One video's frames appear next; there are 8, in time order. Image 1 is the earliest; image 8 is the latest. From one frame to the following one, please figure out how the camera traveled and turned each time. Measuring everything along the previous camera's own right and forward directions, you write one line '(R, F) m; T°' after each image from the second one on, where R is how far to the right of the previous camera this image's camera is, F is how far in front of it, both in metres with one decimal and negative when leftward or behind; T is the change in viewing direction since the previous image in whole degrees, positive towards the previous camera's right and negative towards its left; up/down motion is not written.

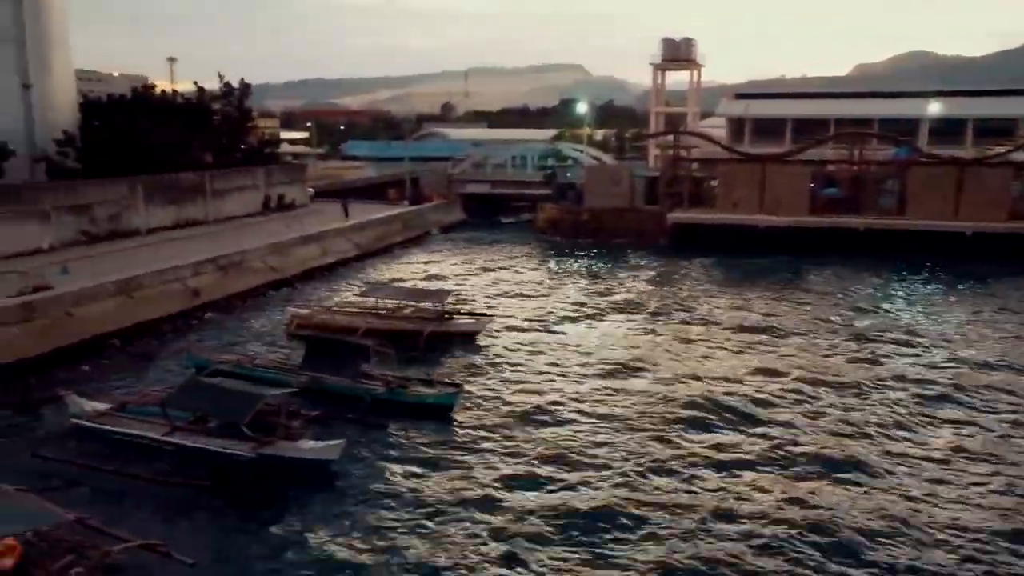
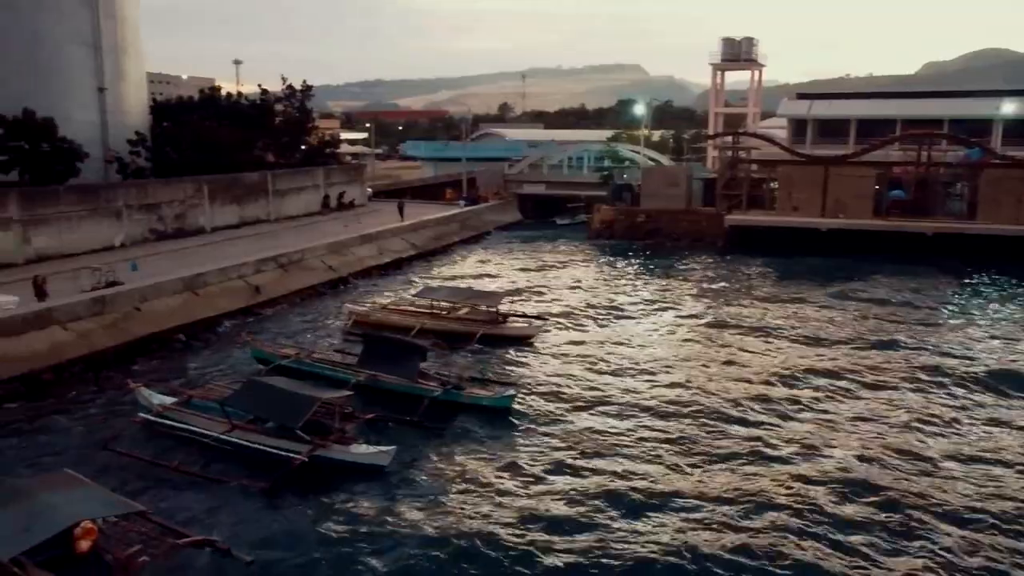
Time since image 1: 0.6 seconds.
(0.0, -0.1) m; -4°
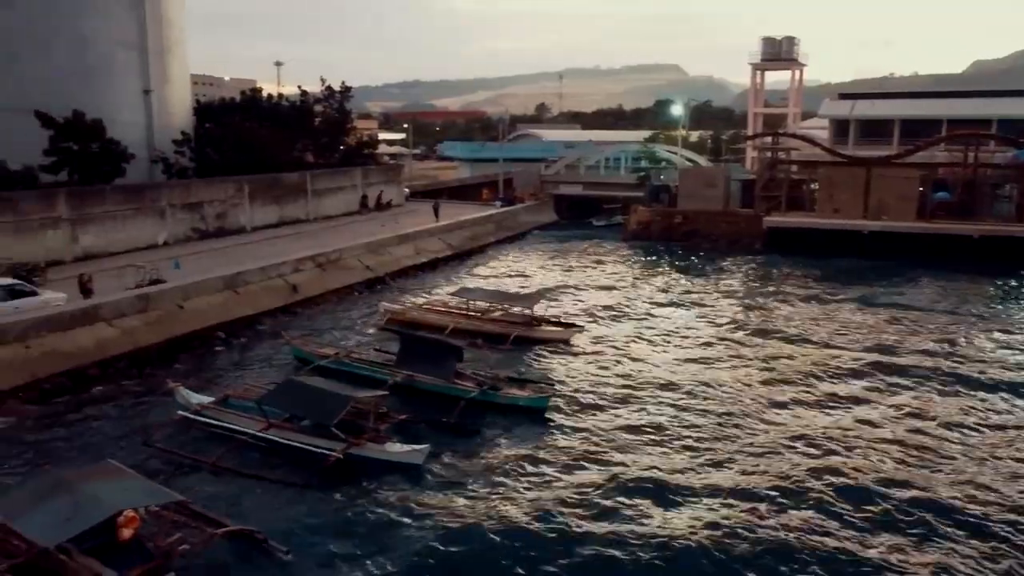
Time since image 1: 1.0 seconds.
(0.0, 0.0) m; -3°
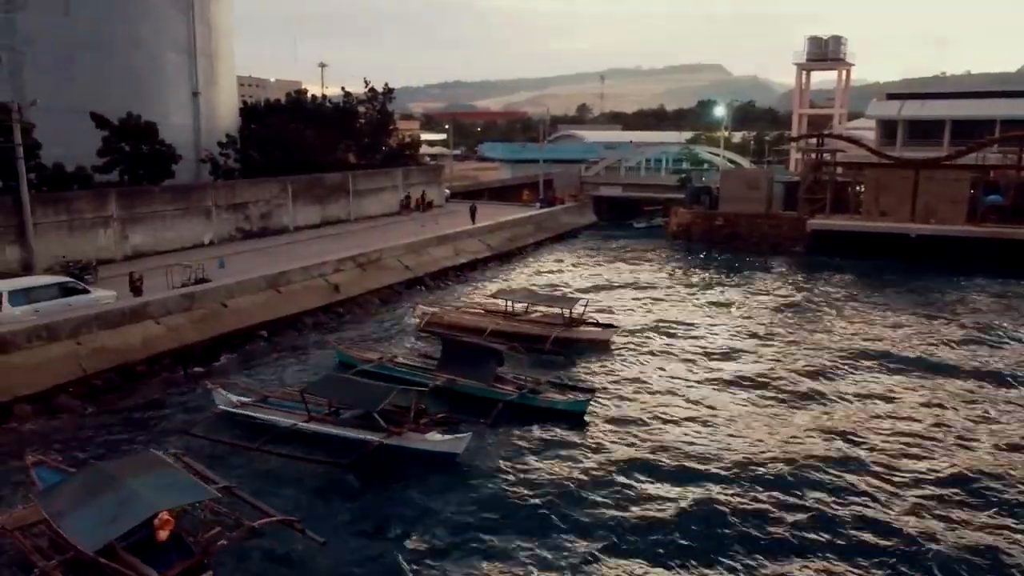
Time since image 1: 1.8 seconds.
(0.0, 0.0) m; -3°
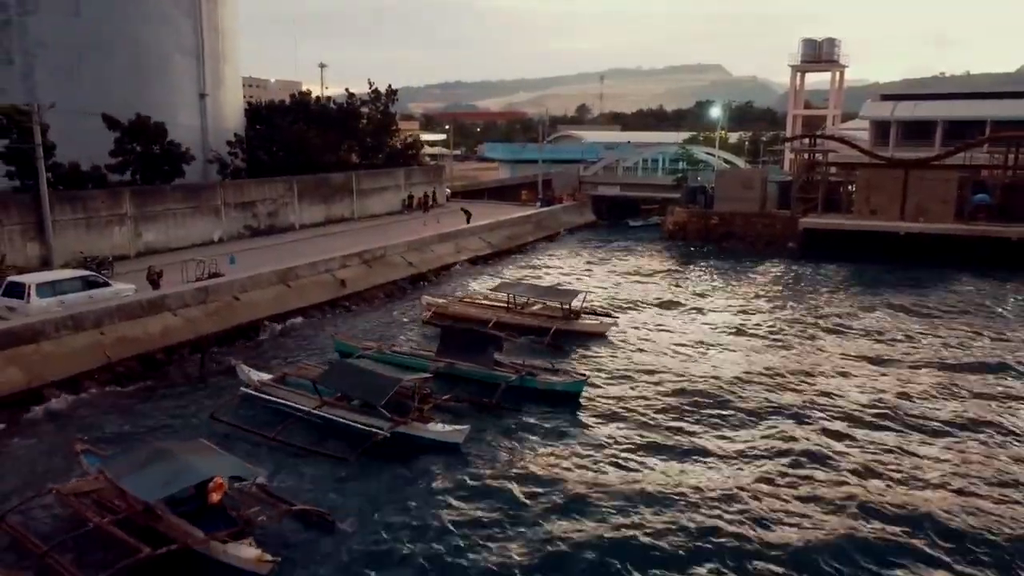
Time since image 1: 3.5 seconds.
(0.0, -1.0) m; 0°
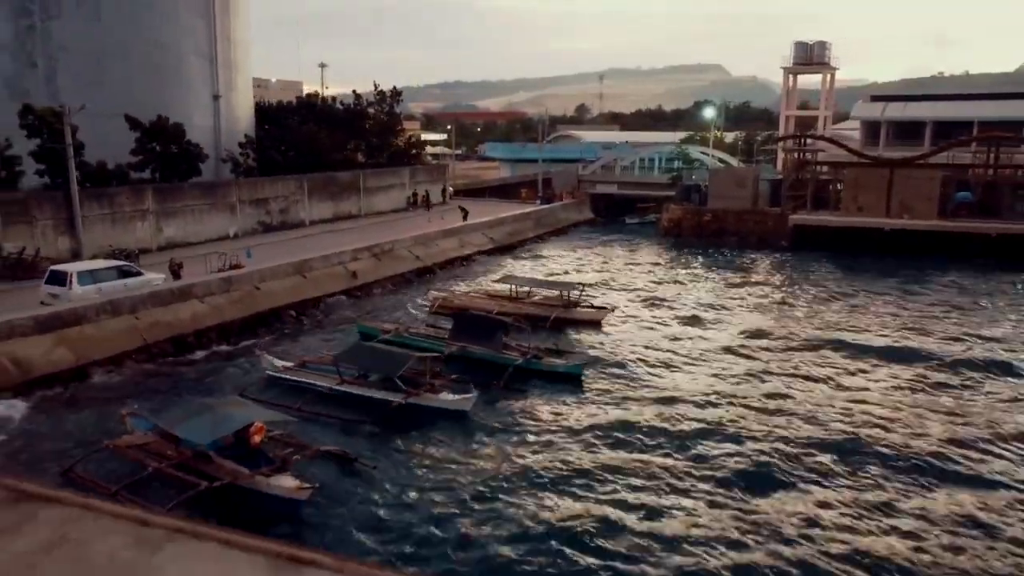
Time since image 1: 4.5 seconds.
(-0.1, -1.6) m; 0°
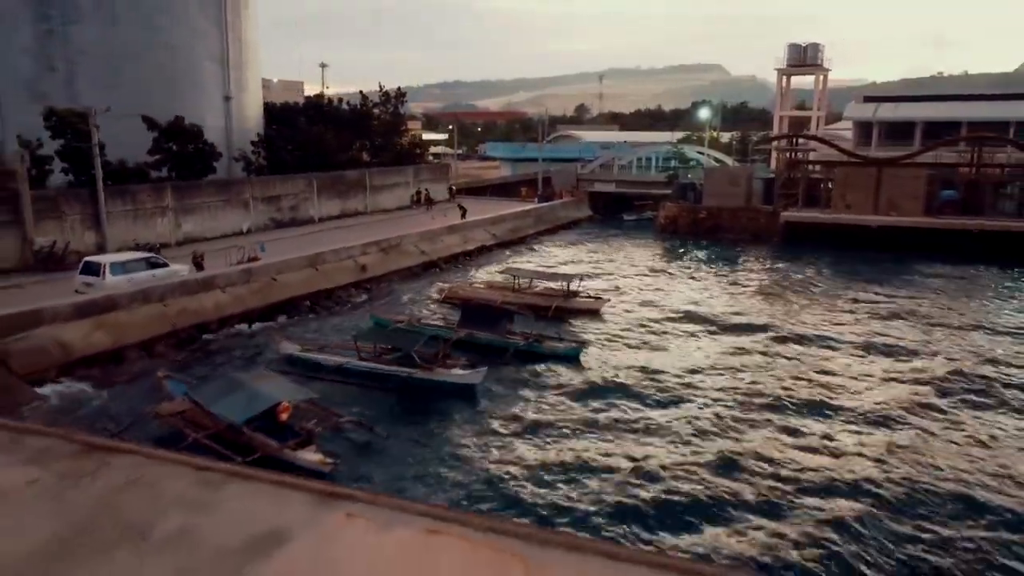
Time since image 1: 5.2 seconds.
(-0.1, -1.4) m; 0°
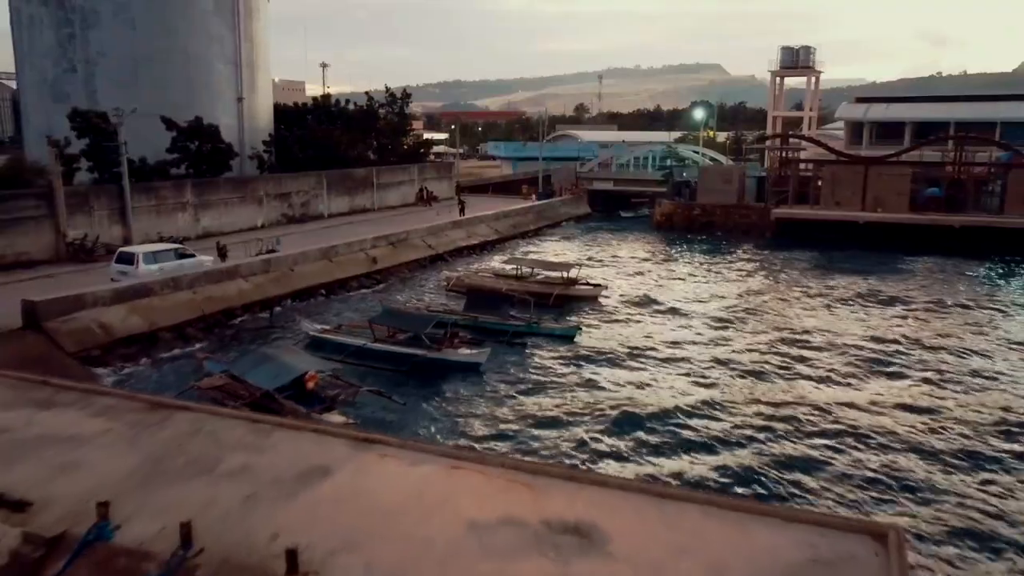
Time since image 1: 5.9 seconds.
(-0.1, -1.7) m; 0°
